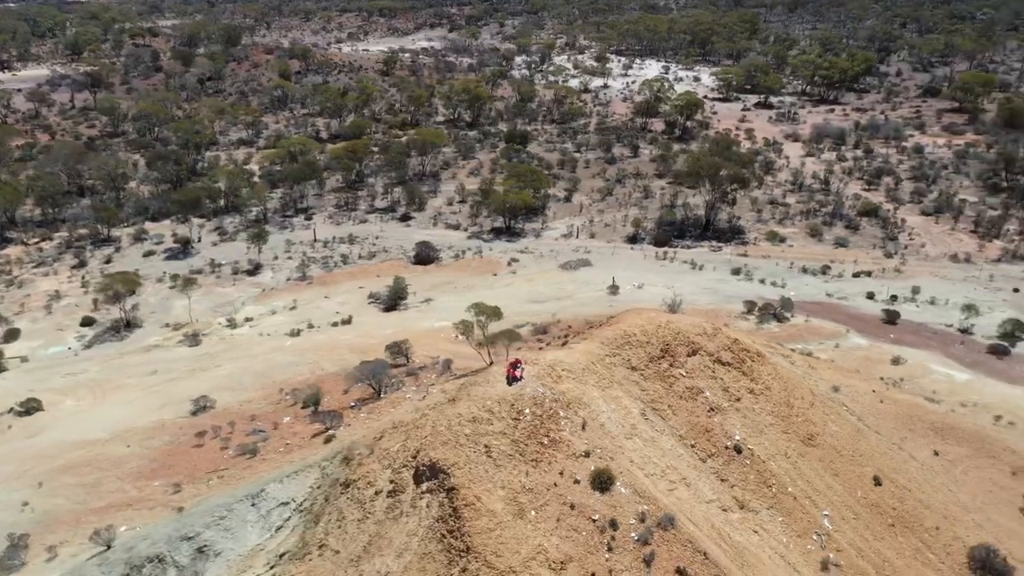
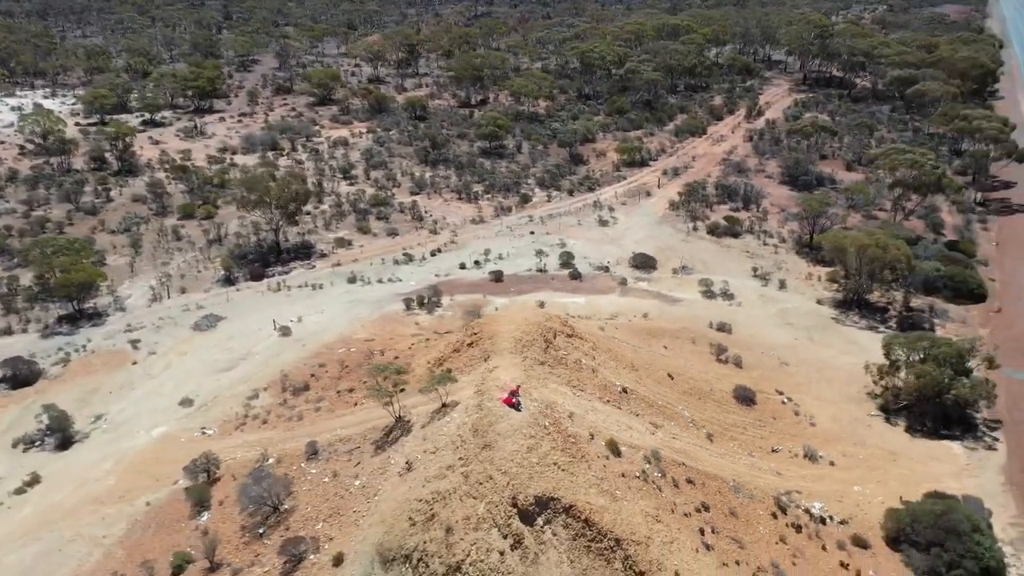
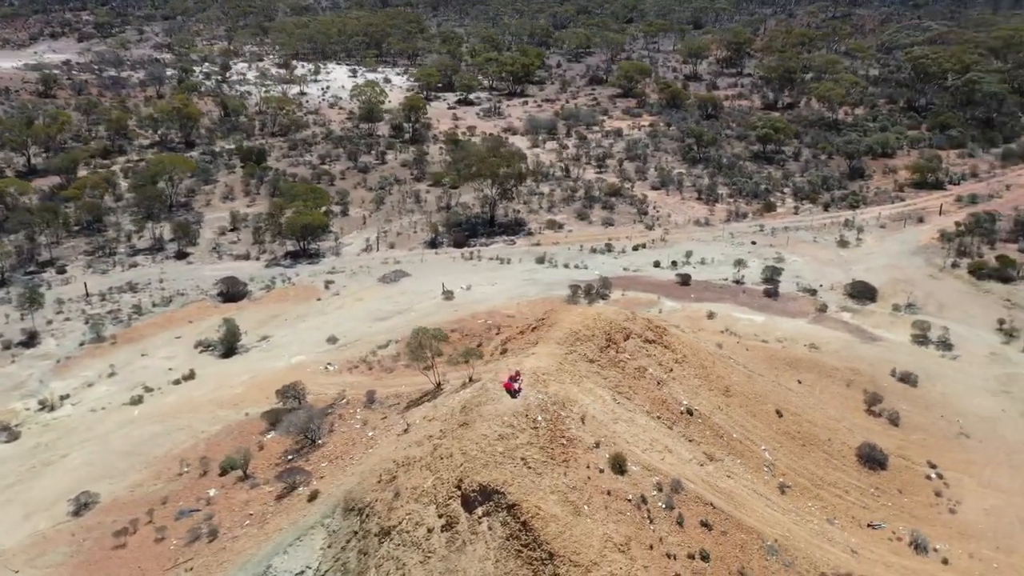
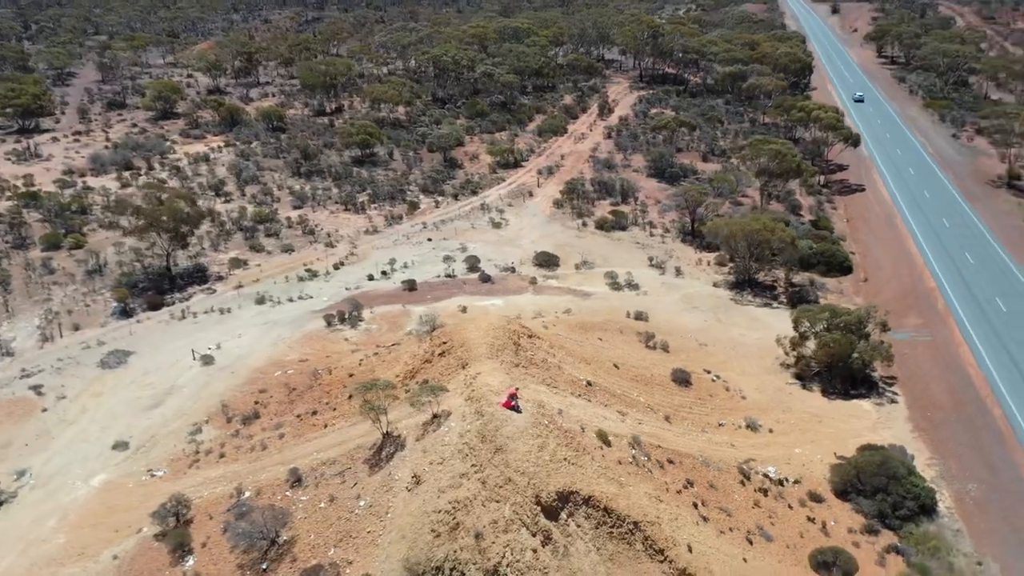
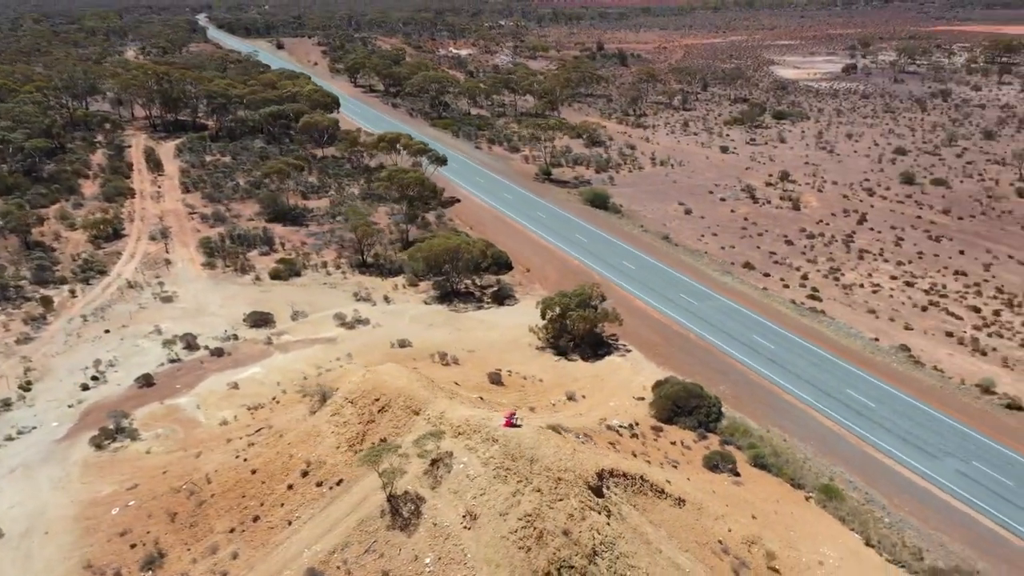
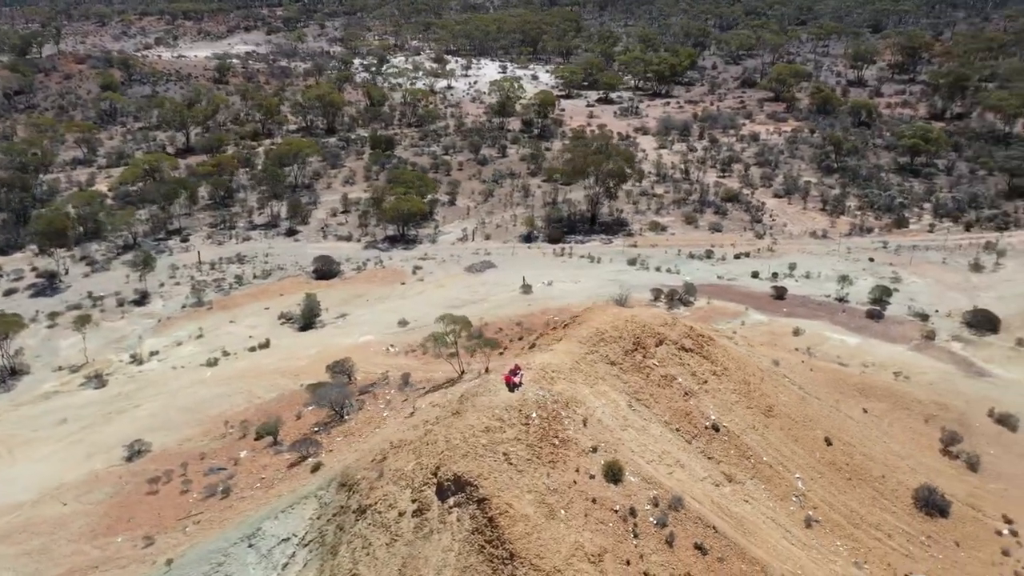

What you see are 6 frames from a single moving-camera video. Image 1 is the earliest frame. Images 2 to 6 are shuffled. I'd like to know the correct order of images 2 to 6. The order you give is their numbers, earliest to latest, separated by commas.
6, 3, 2, 4, 5
